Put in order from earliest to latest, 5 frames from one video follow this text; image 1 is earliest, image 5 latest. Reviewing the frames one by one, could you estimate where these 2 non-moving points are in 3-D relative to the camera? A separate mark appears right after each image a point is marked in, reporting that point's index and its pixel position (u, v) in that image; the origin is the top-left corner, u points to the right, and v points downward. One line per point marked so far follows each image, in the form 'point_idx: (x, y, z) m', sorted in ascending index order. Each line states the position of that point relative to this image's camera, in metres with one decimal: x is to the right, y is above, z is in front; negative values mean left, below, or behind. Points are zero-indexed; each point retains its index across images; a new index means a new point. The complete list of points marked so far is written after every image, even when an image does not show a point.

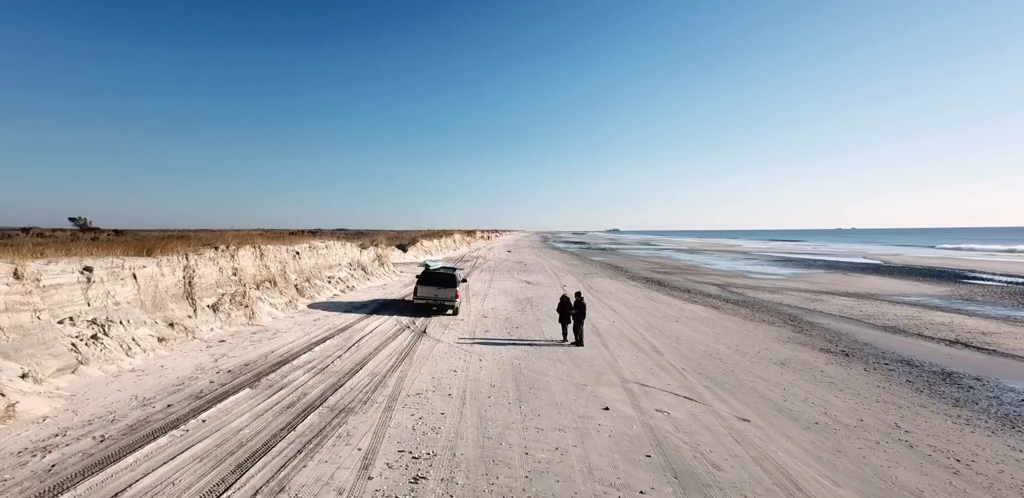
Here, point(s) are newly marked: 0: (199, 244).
0: (-10.0, +0.1, +14.3) m
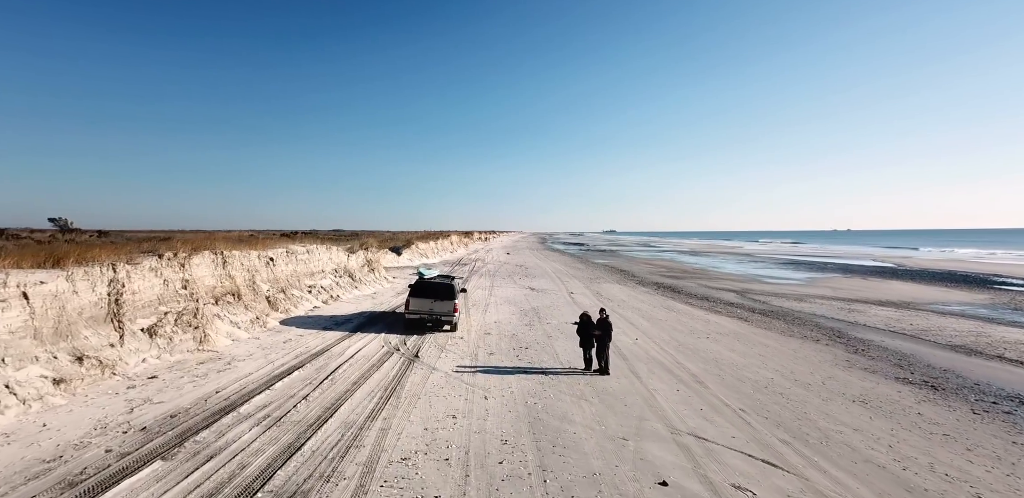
0: (-9.7, -0.1, +11.8) m
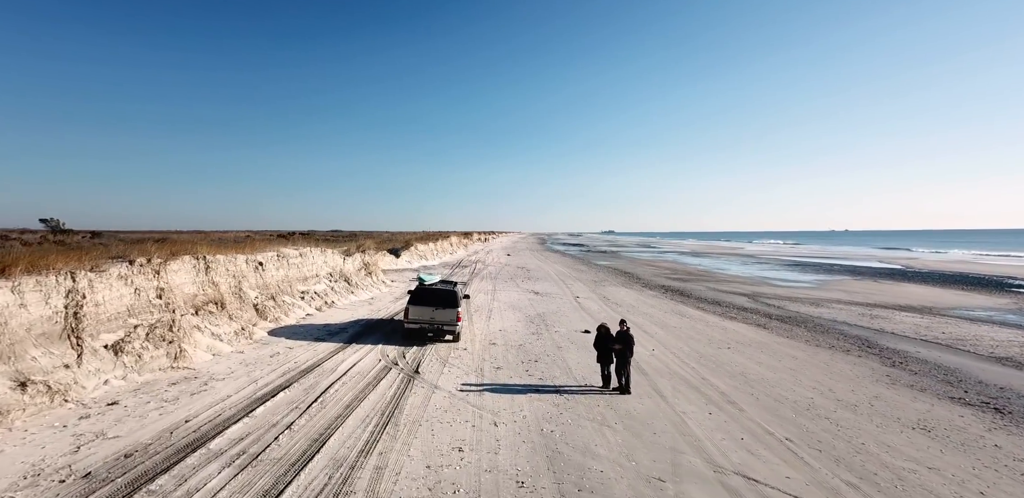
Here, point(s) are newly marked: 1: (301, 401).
0: (-9.5, -0.2, +10.6) m
1: (-4.3, -3.1, +9.1) m
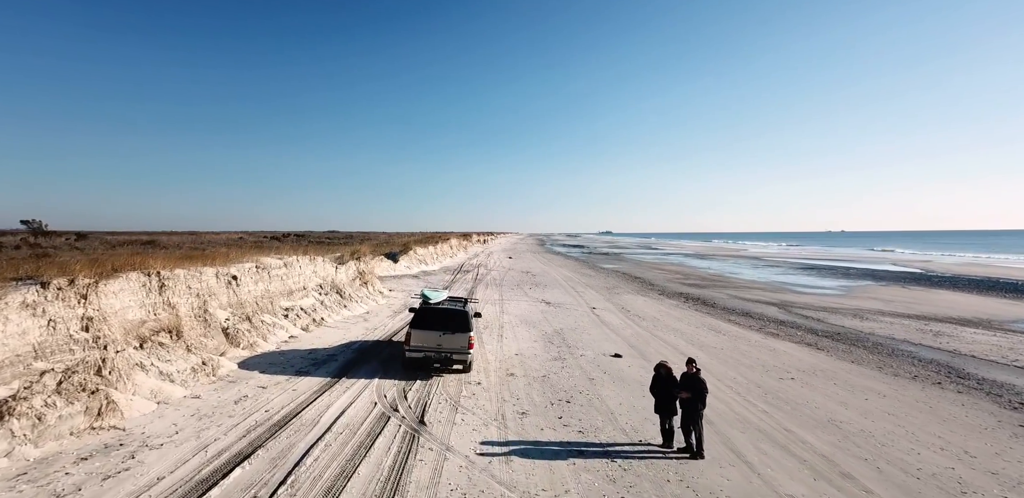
0: (-8.8, -0.5, +8.0) m
1: (-3.6, -3.4, +6.6) m
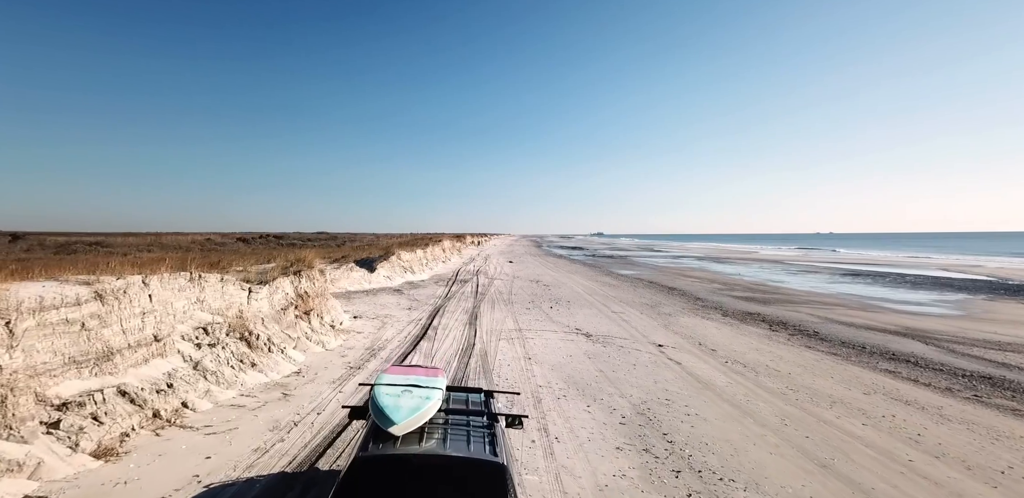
0: (-7.5, -0.7, -1.1) m
1: (-2.3, -3.6, -2.5) m
